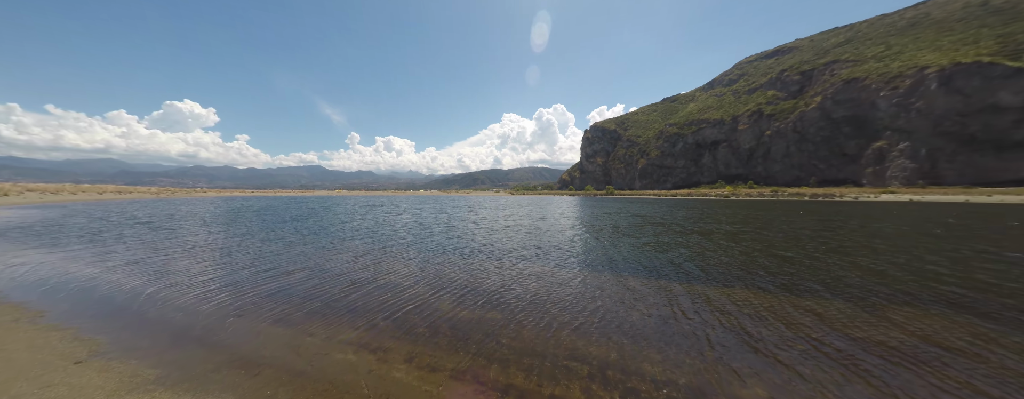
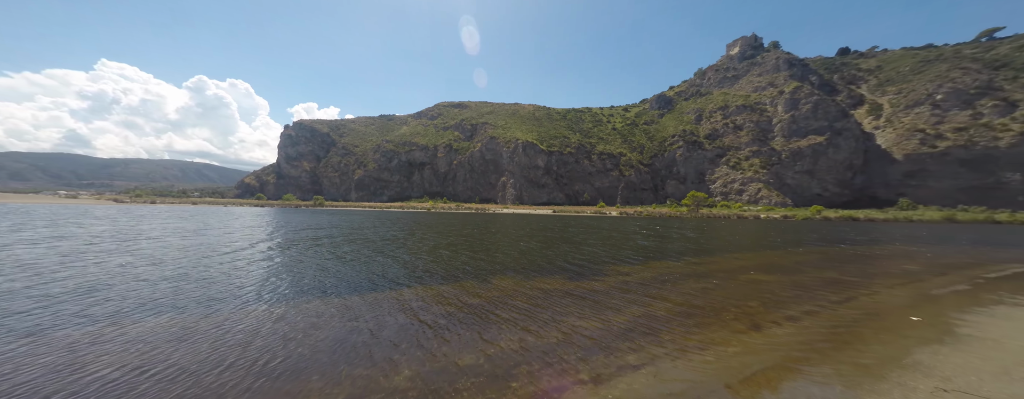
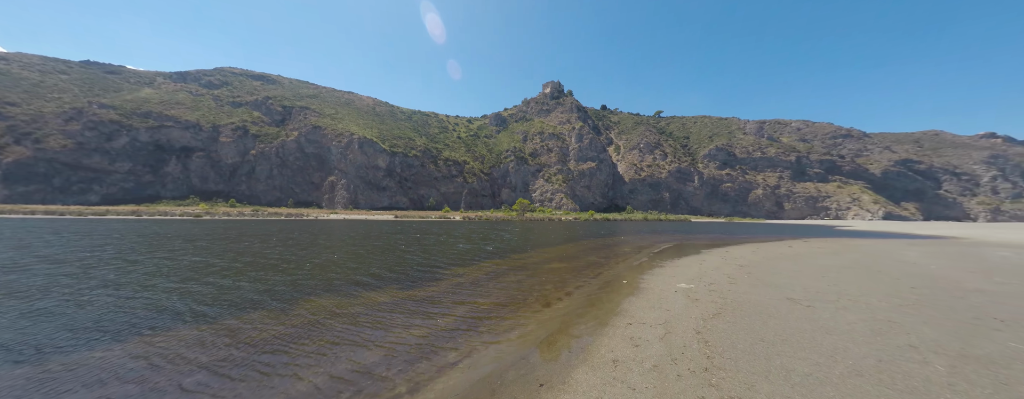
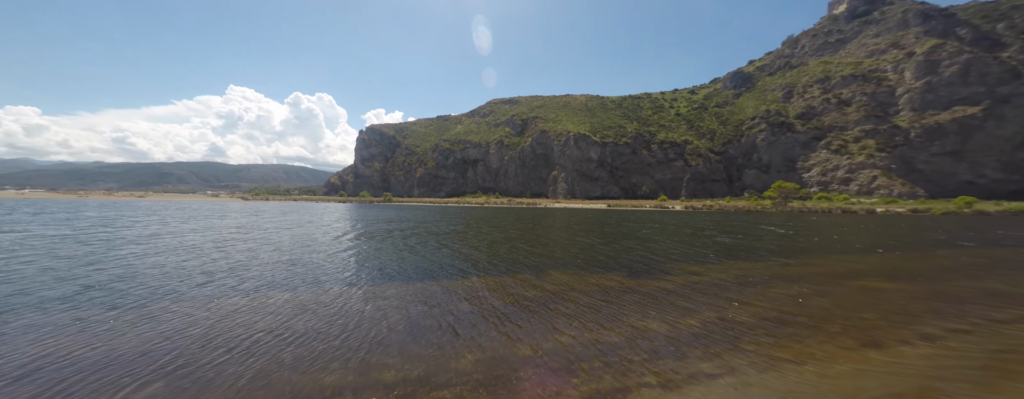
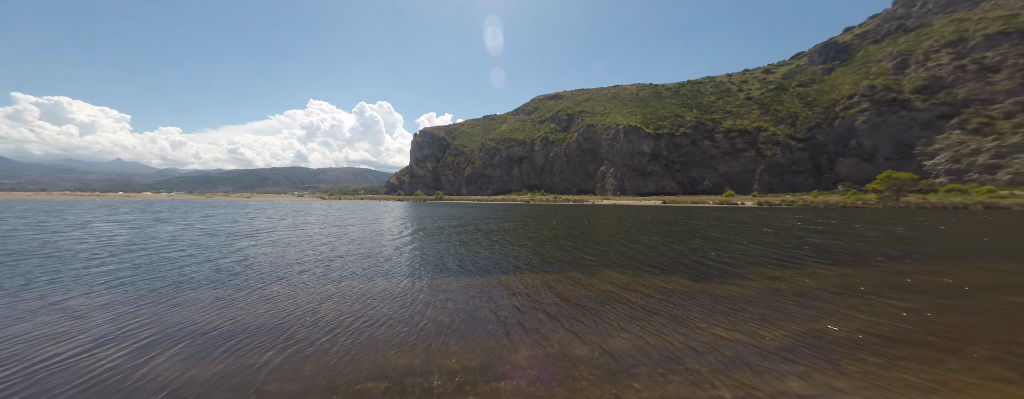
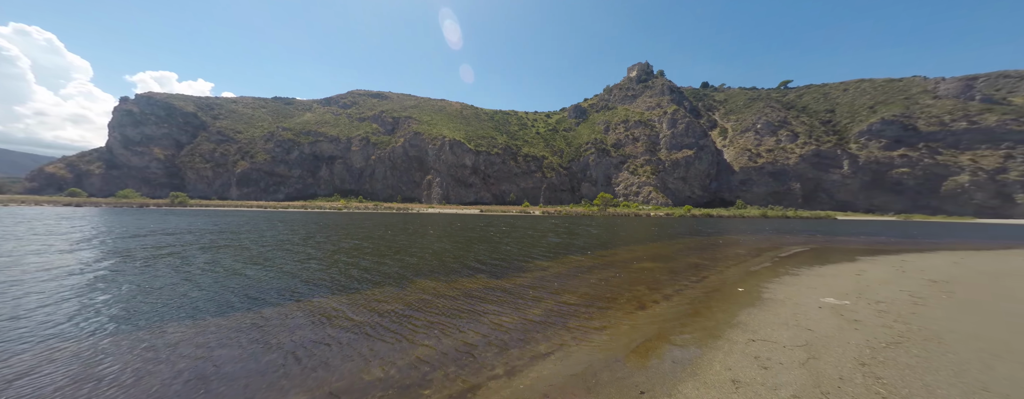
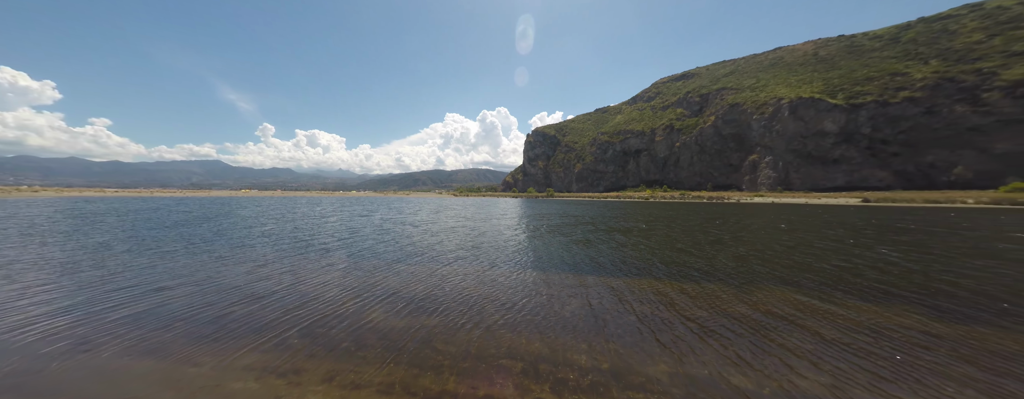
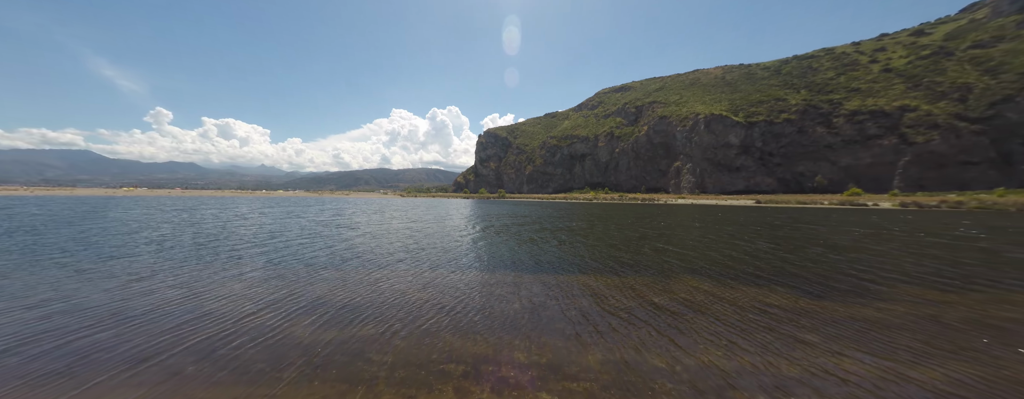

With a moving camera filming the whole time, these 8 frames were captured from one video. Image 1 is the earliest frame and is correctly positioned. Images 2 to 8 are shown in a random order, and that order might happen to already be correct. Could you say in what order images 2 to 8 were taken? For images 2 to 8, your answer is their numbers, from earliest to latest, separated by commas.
7, 8, 5, 4, 2, 6, 3
